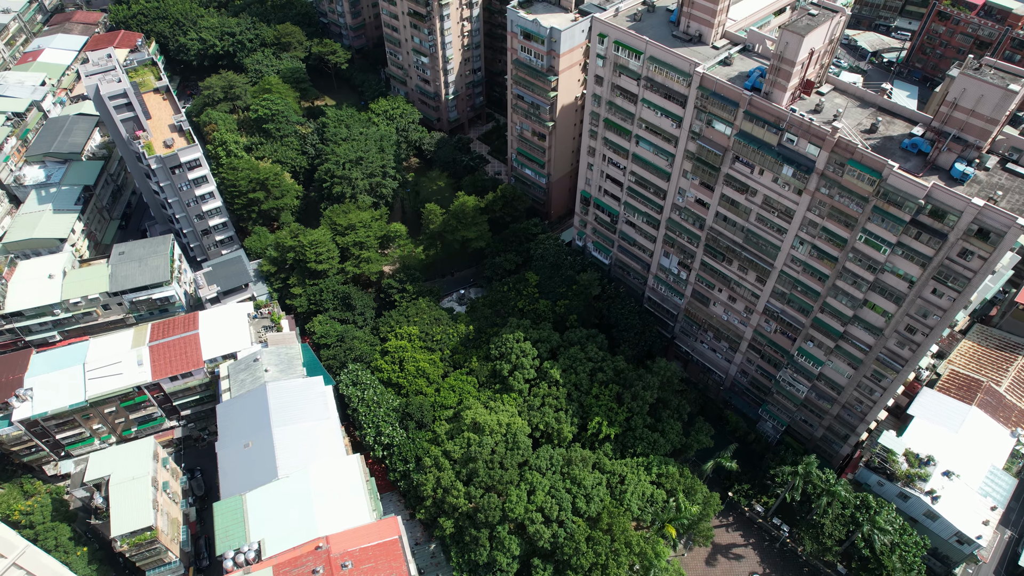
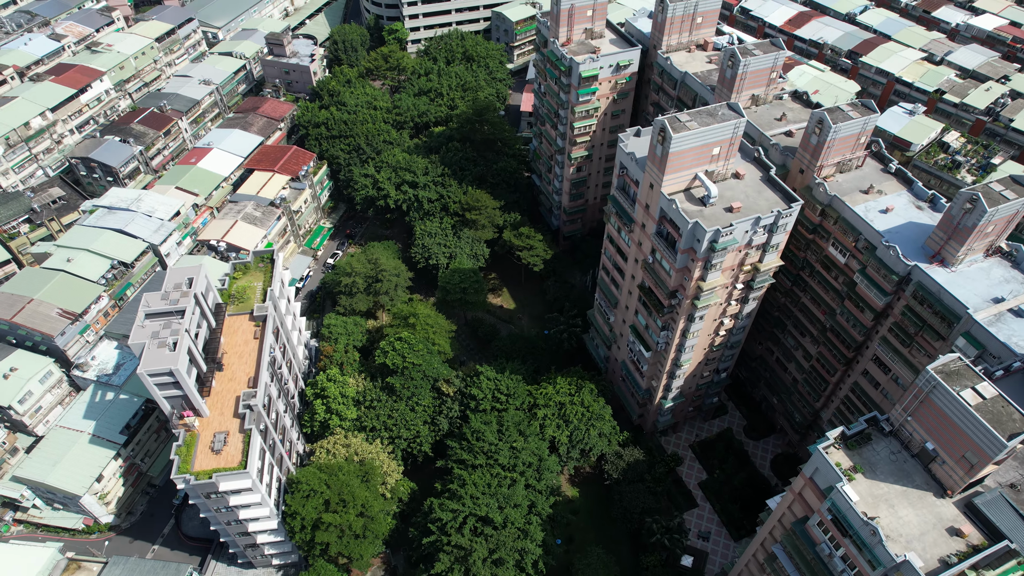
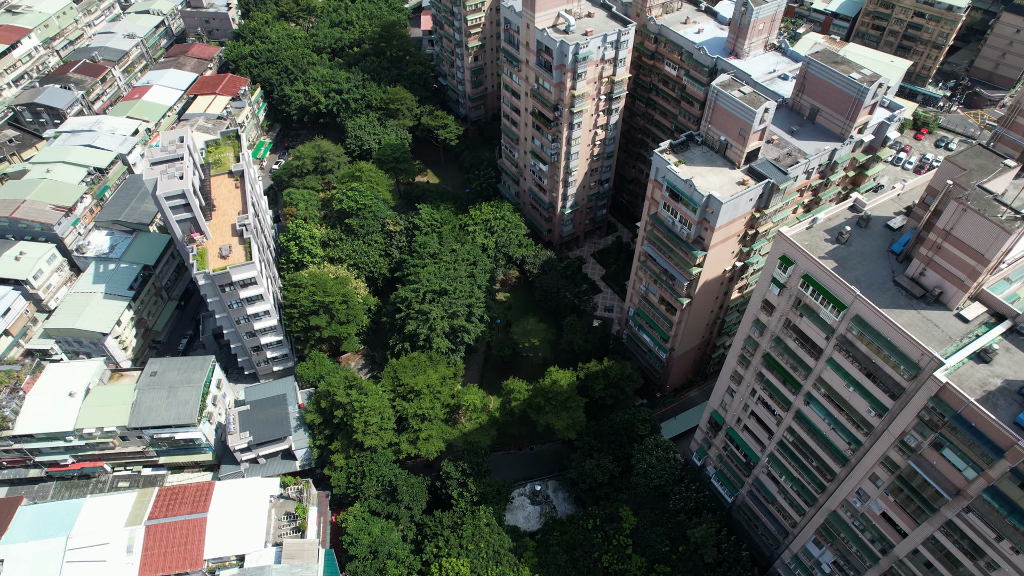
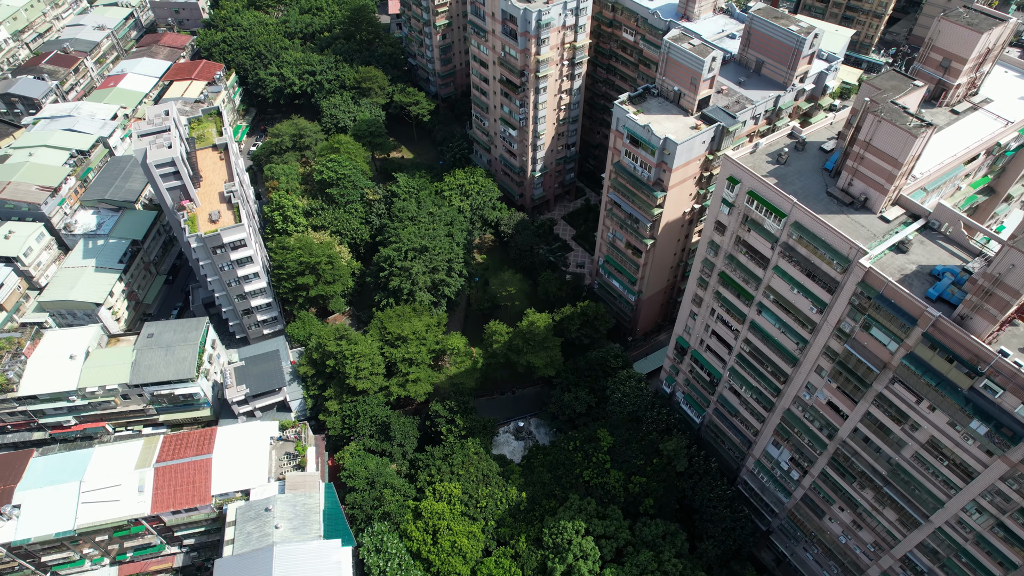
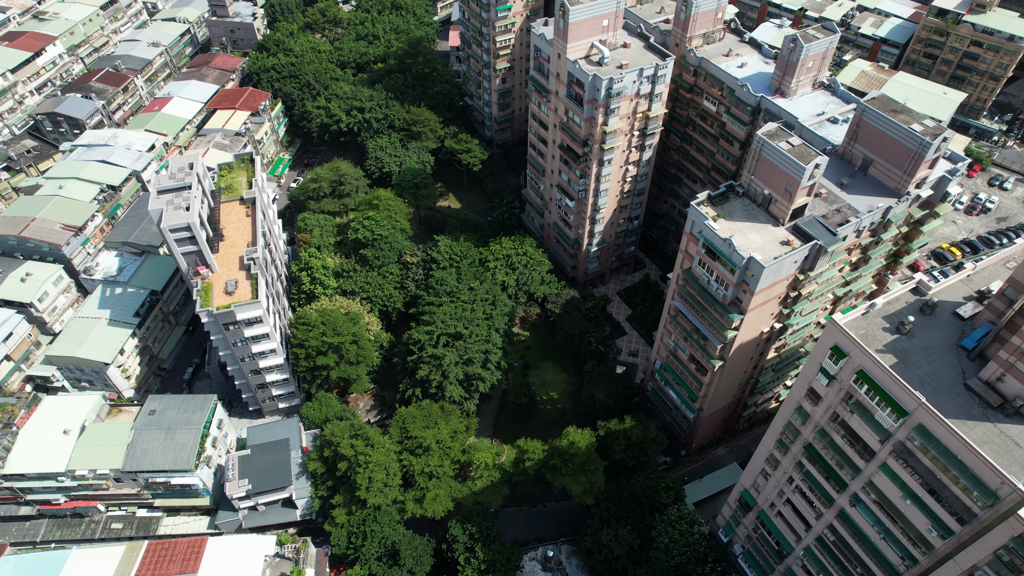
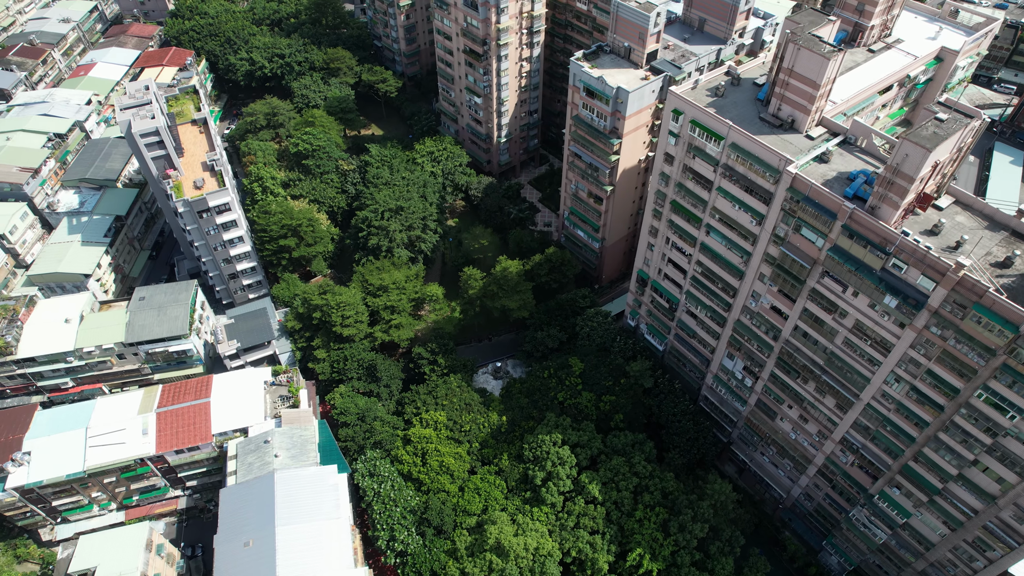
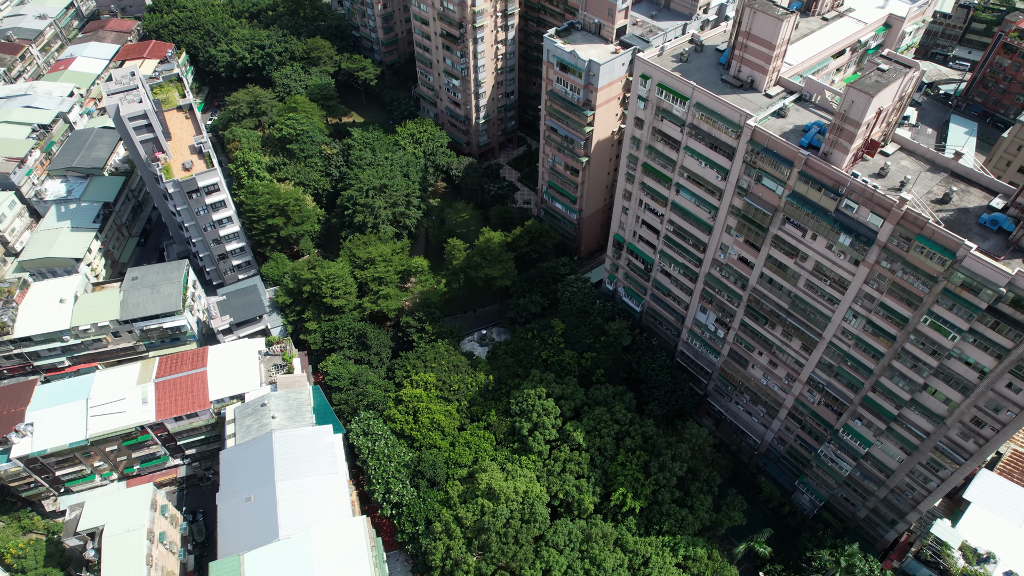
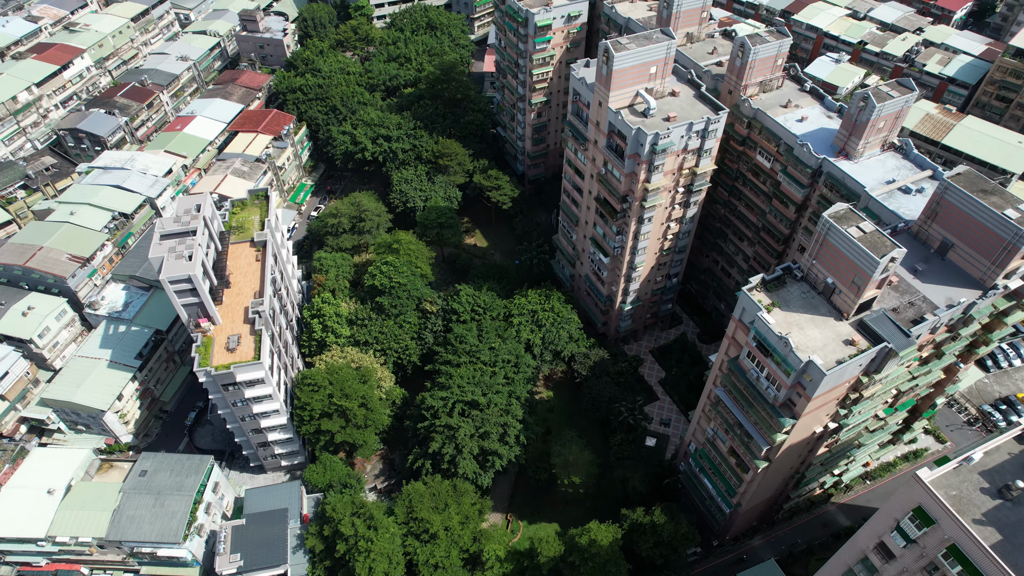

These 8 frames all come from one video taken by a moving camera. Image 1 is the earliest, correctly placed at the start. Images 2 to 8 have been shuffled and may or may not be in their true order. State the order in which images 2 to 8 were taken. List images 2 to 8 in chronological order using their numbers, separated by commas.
7, 6, 4, 3, 5, 8, 2
